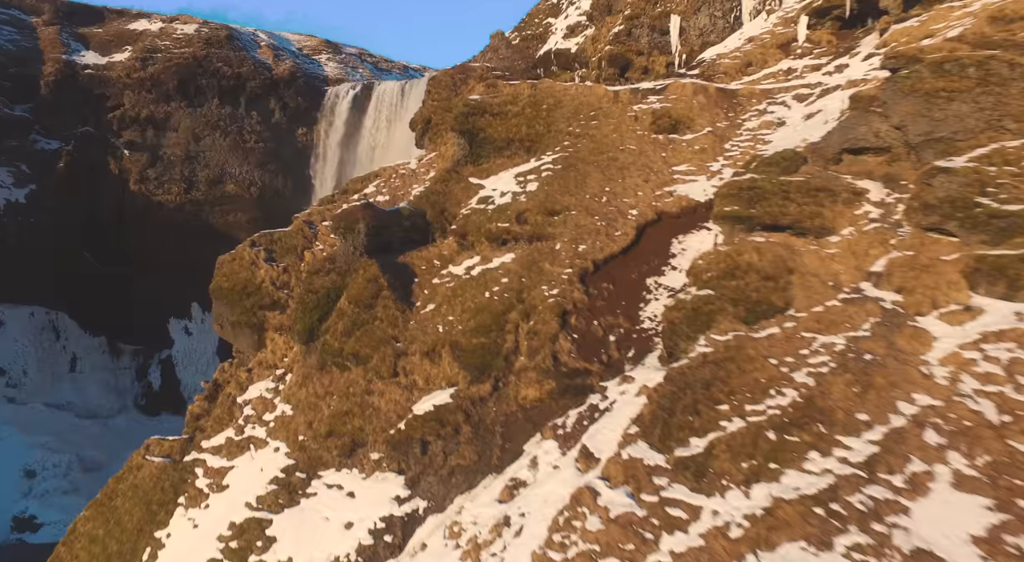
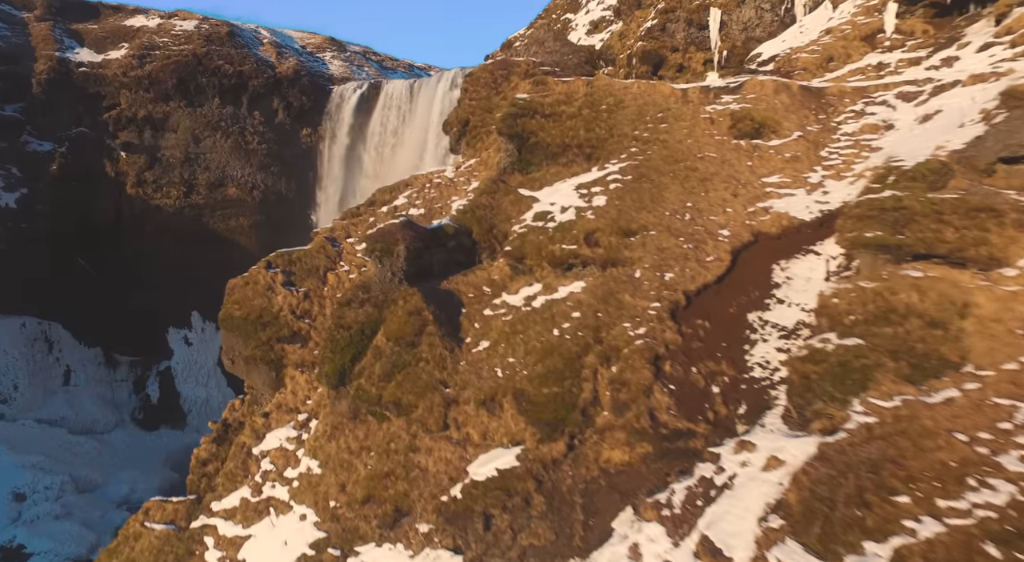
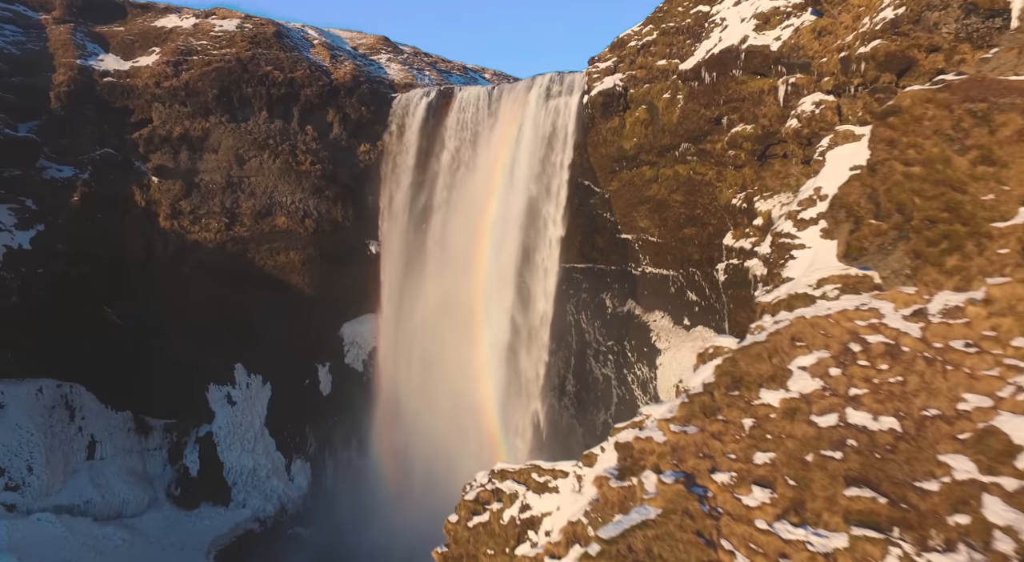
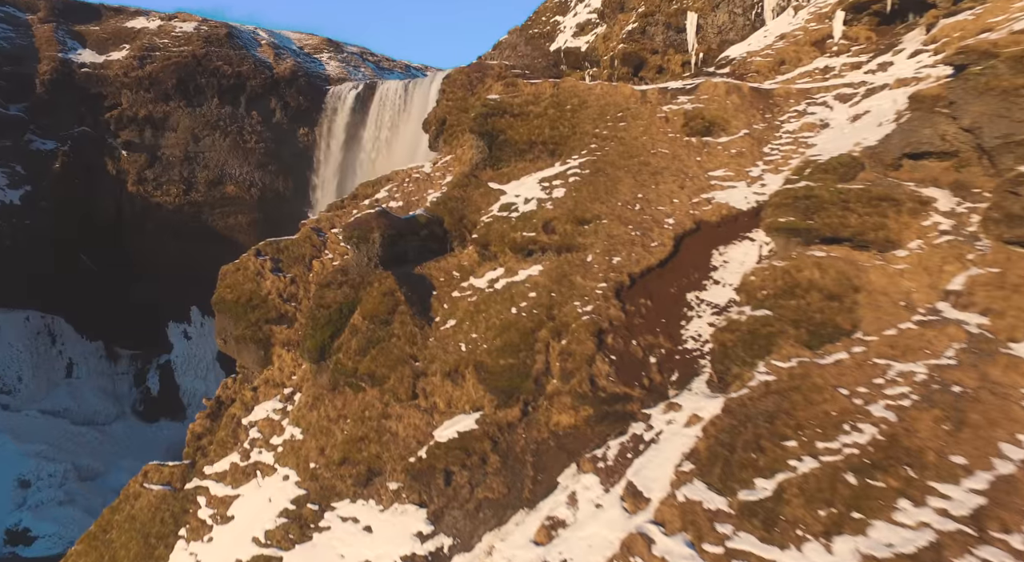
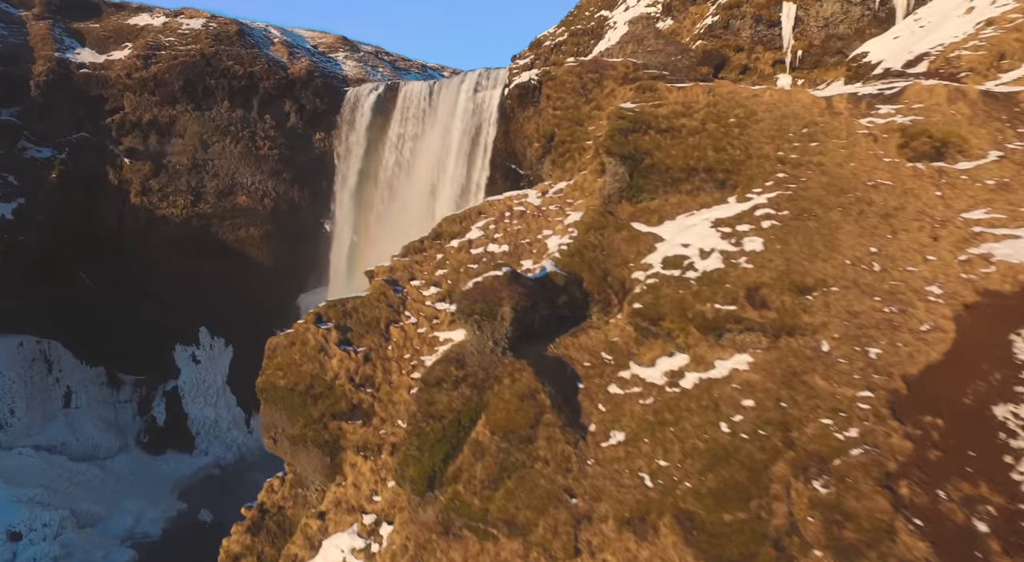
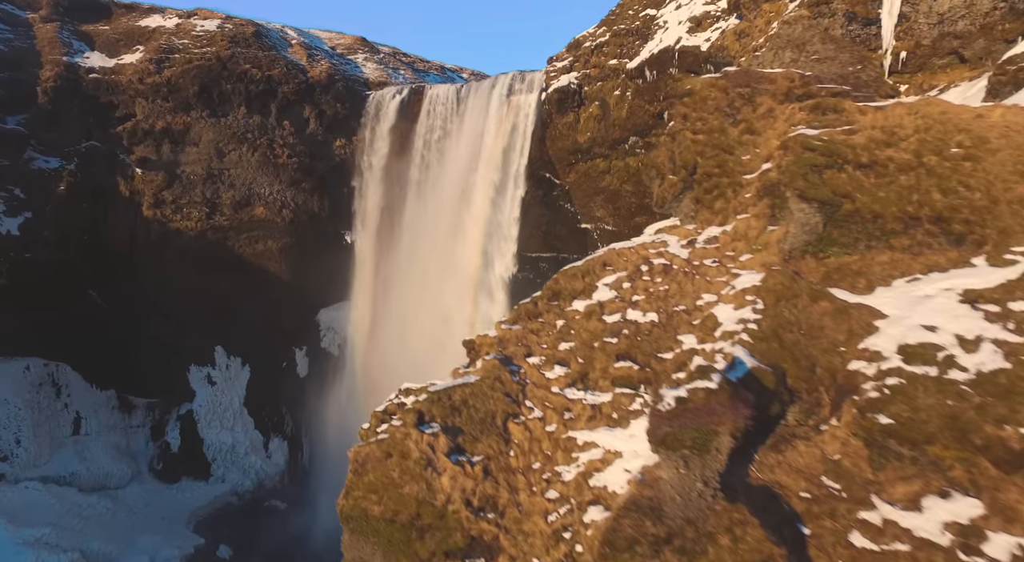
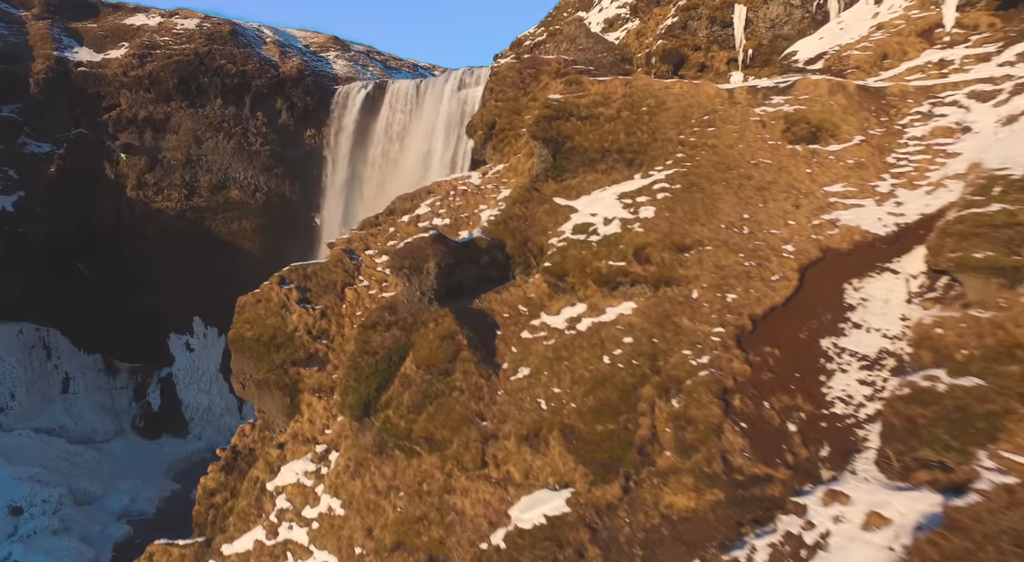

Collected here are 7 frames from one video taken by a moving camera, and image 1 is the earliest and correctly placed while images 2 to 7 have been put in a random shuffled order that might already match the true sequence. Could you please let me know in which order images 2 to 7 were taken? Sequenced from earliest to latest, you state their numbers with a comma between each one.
4, 2, 7, 5, 6, 3
